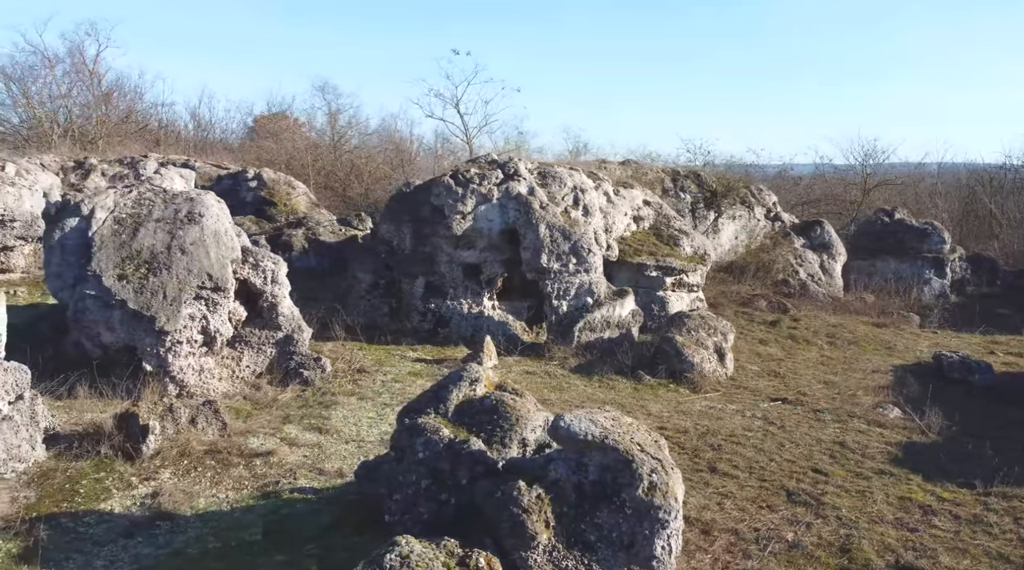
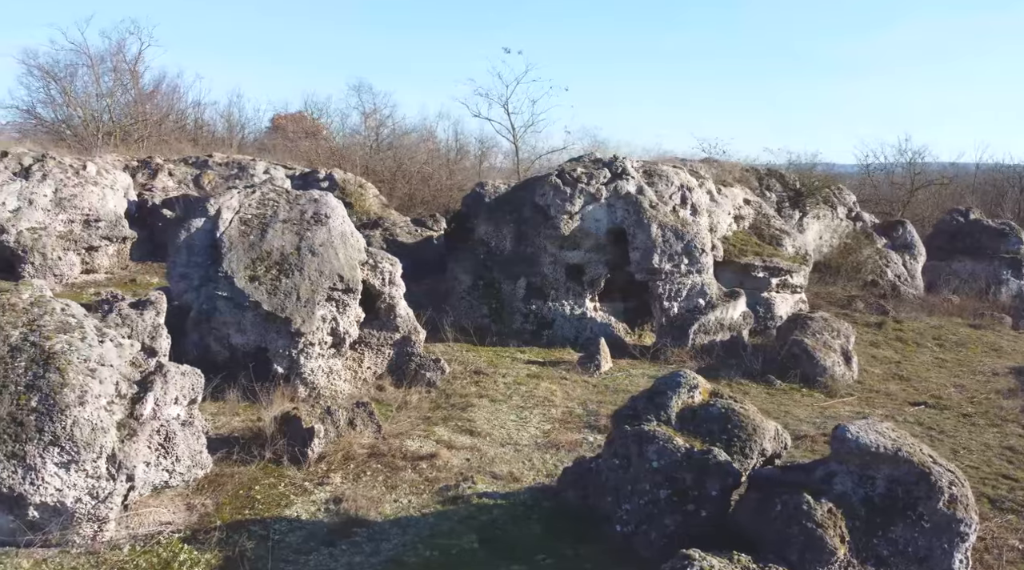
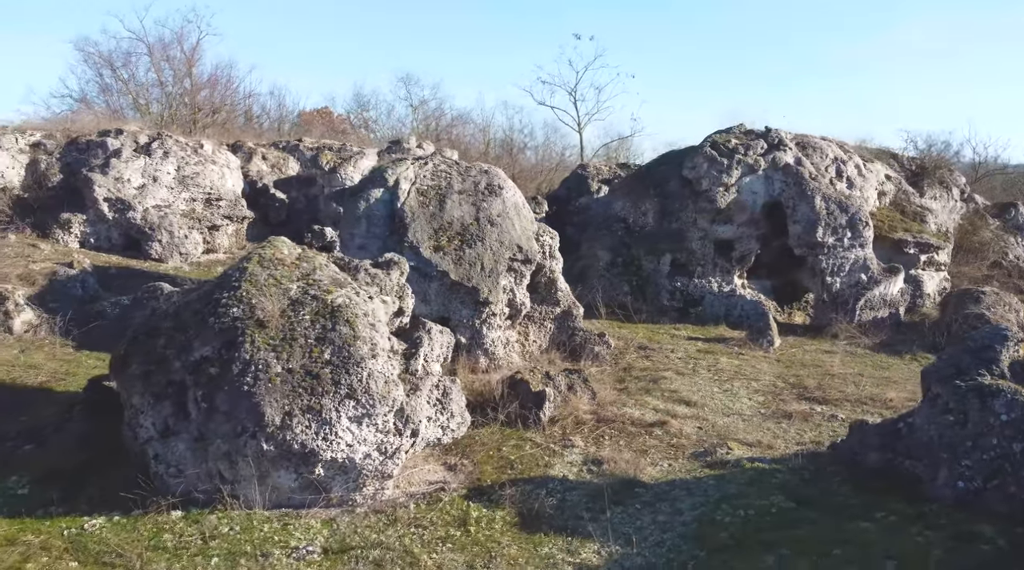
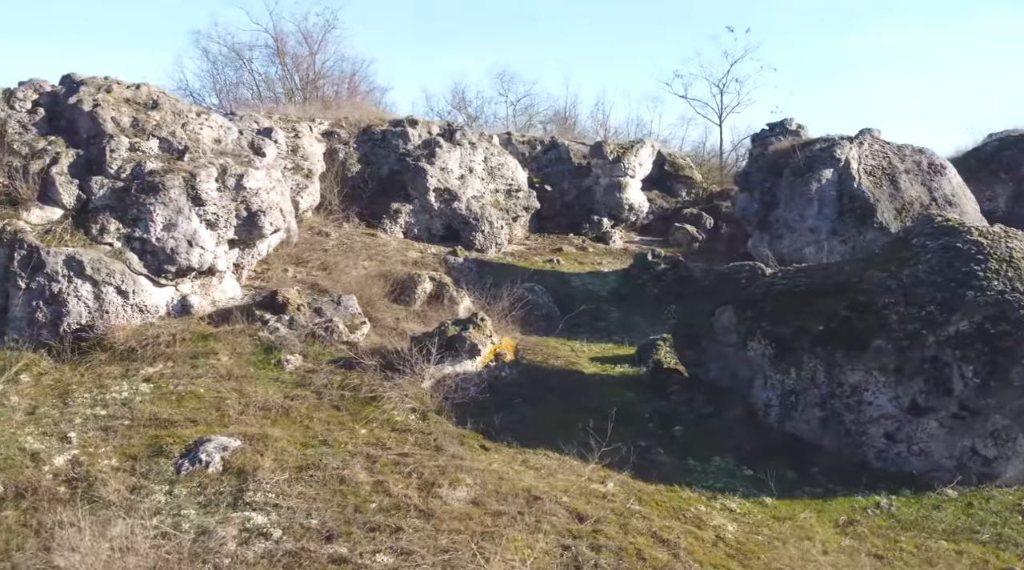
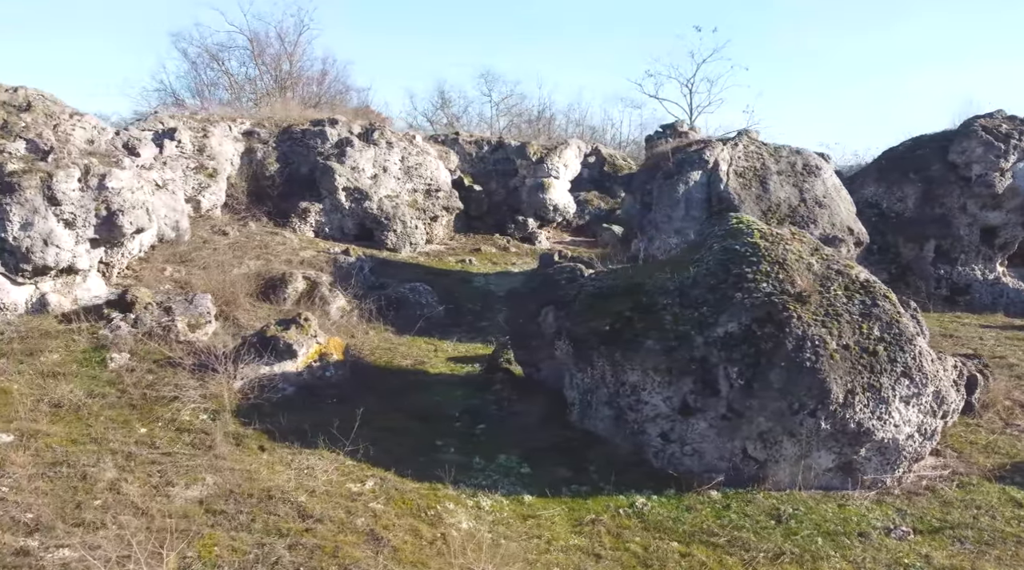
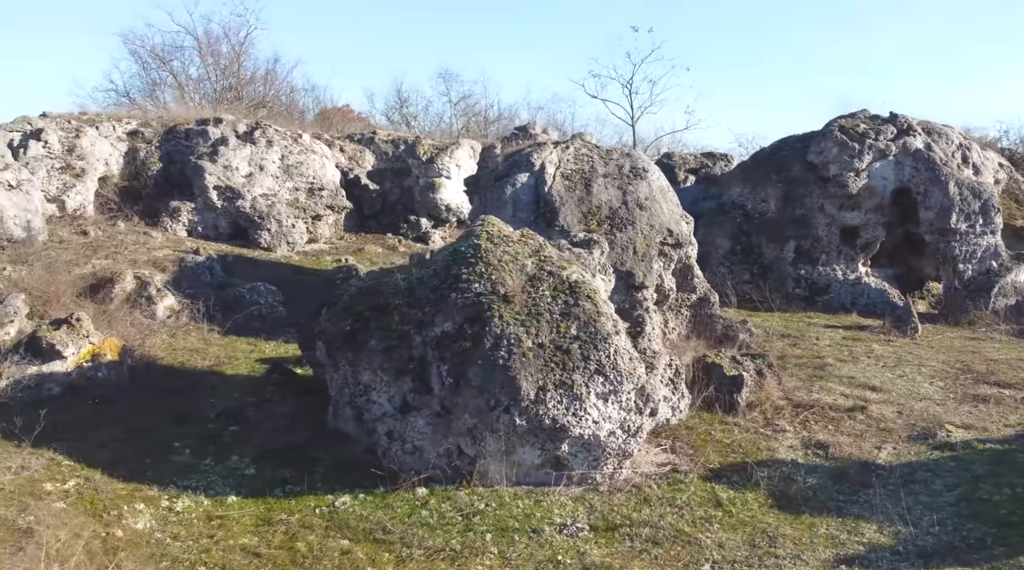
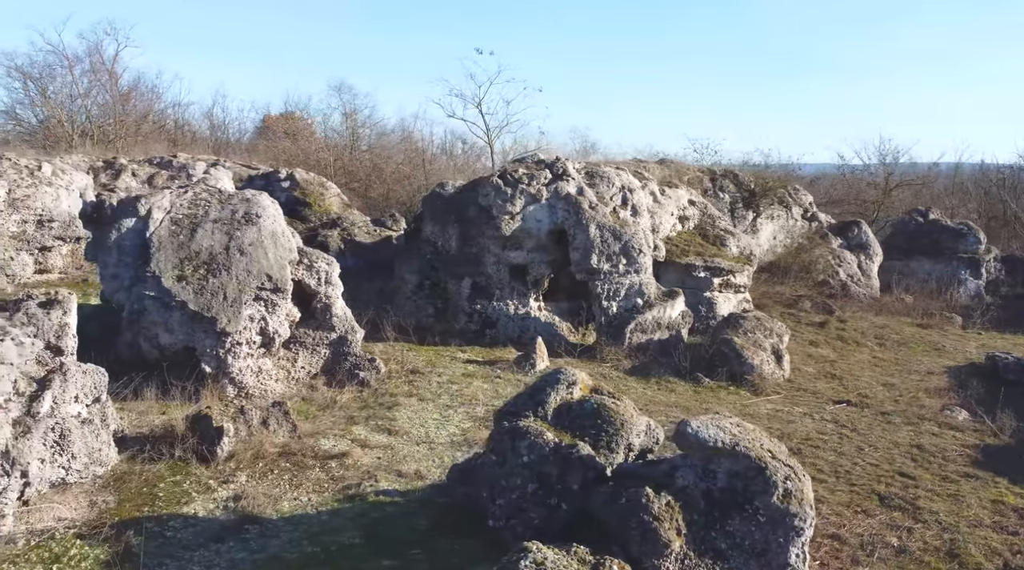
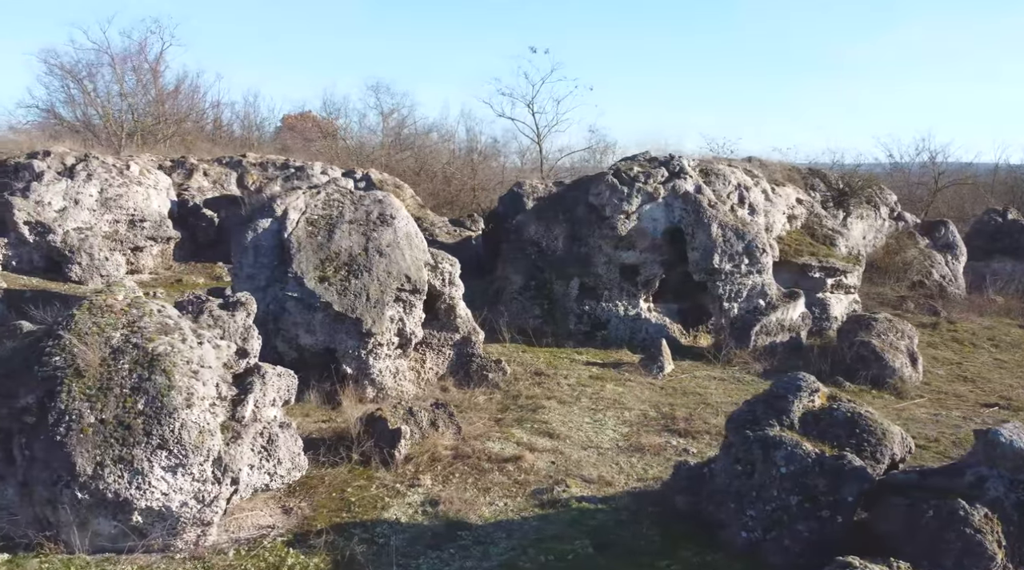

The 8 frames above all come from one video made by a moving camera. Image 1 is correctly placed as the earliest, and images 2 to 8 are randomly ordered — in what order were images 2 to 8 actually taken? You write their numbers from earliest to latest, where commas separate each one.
7, 2, 8, 3, 6, 5, 4
